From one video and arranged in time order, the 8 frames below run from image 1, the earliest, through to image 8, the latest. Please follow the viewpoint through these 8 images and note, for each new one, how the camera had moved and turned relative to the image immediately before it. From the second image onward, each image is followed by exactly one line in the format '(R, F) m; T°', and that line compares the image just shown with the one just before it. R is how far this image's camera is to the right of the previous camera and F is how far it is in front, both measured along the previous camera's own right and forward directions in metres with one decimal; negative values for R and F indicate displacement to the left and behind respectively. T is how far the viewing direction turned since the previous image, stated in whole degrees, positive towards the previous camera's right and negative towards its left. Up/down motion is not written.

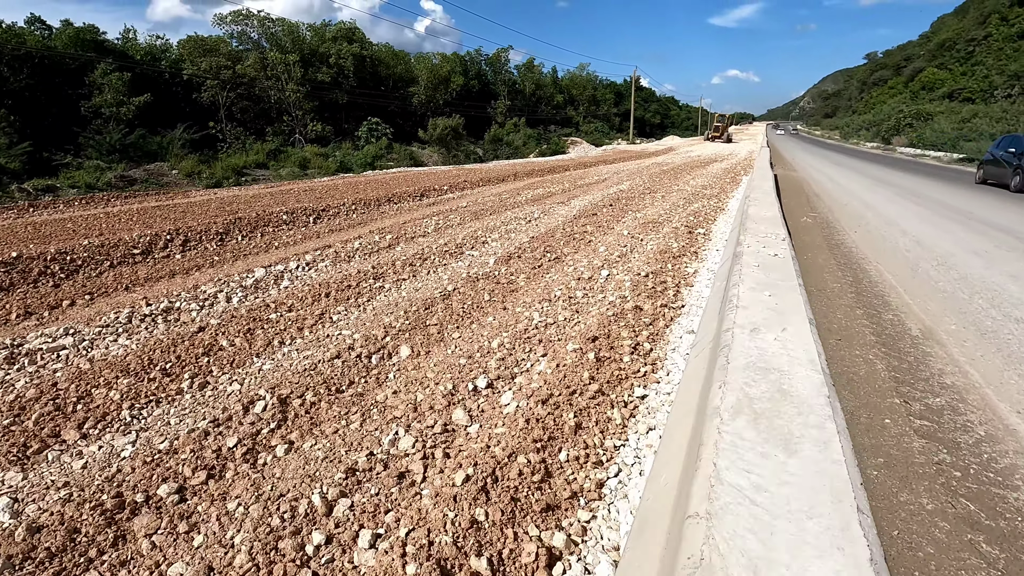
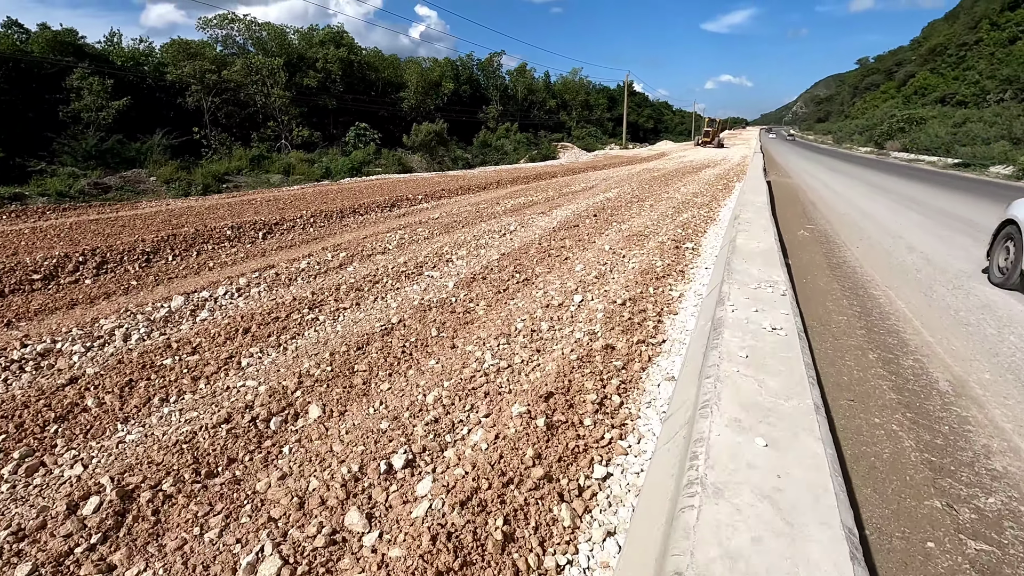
(+0.3, +0.7) m; 0°
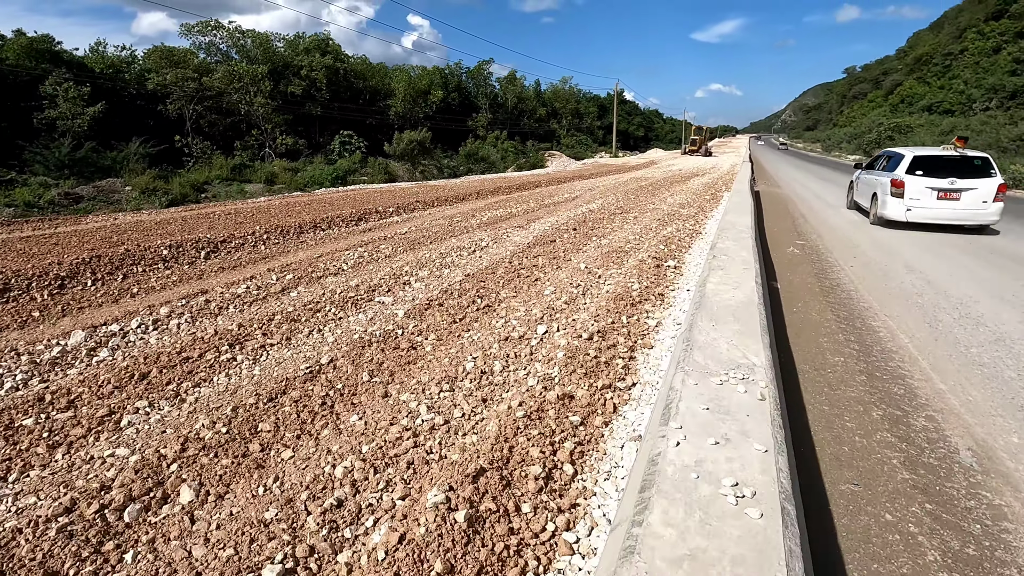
(+0.3, +0.5) m; +1°
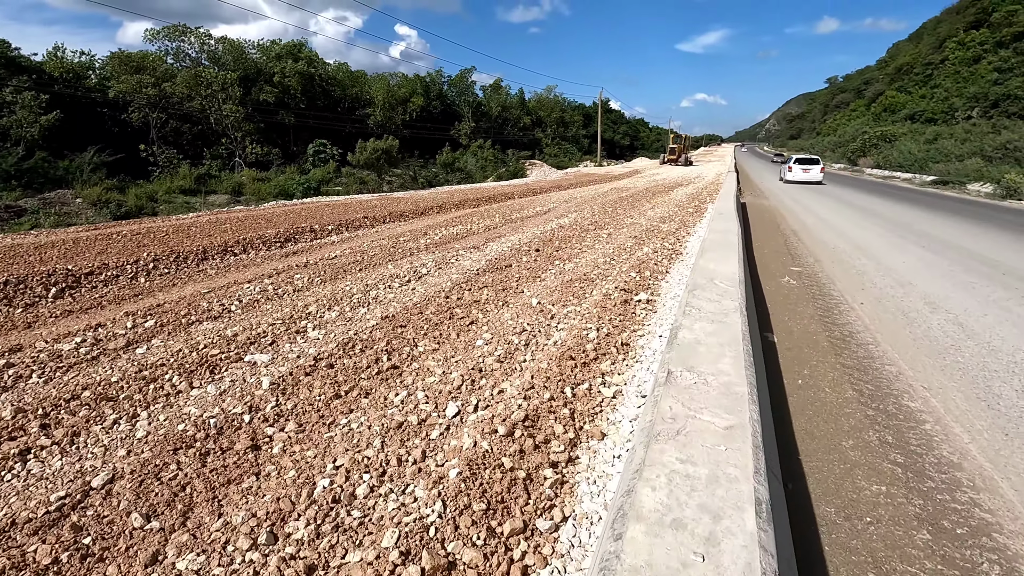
(+0.5, +1.2) m; +1°
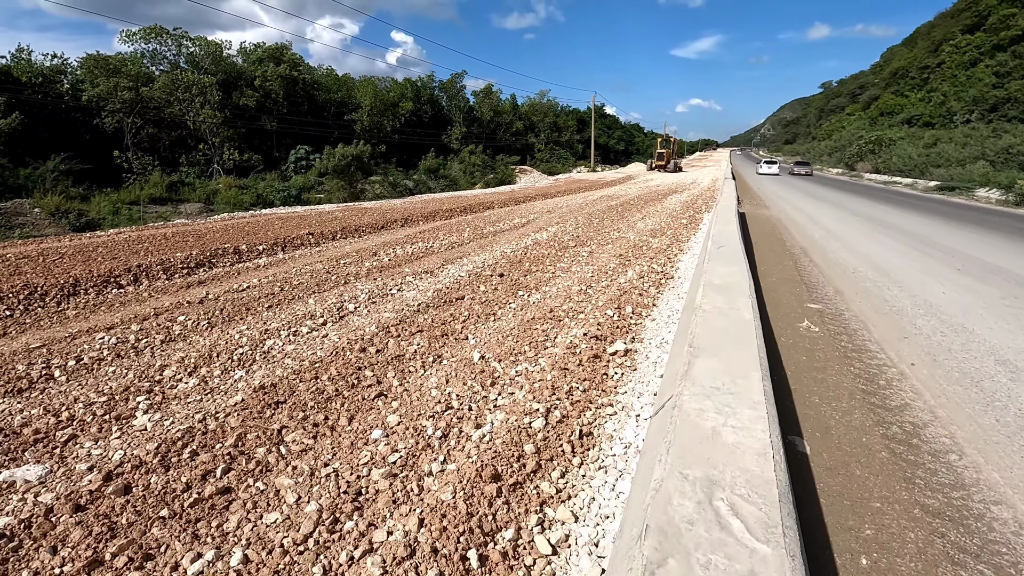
(+0.5, +1.3) m; 0°
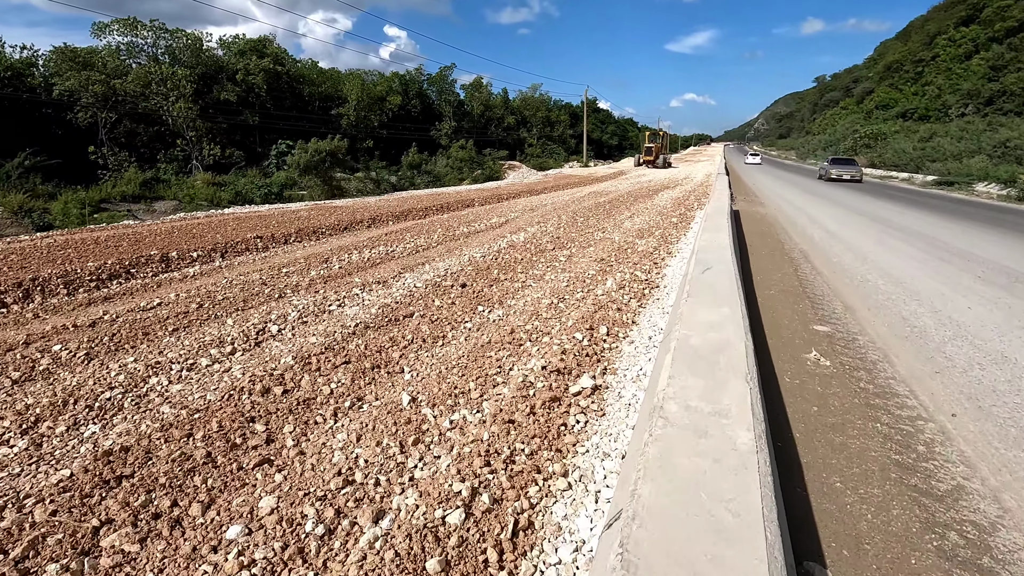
(+0.4, +0.8) m; +1°
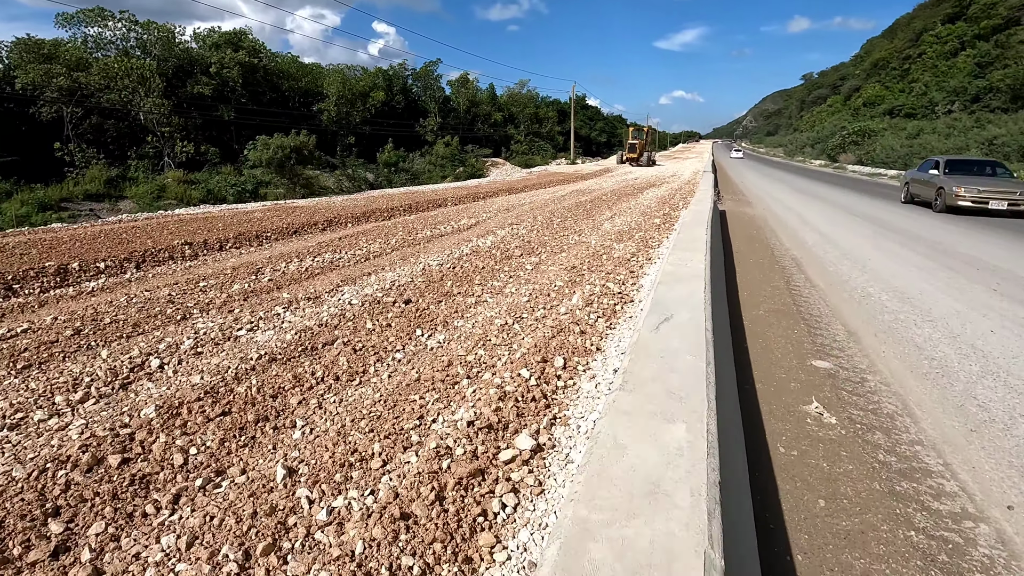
(+0.4, +0.8) m; +1°
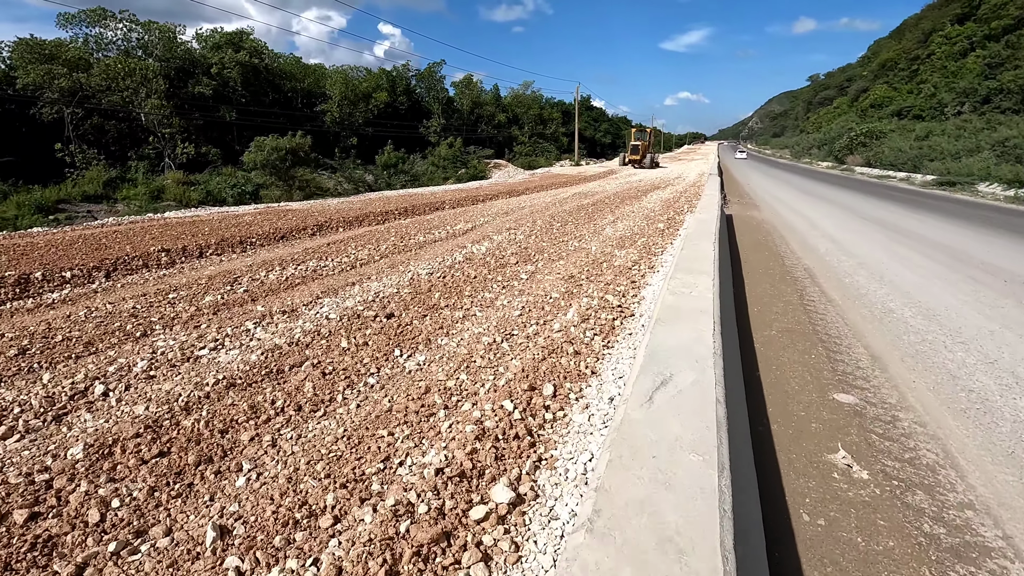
(+0.1, +0.4) m; 0°
